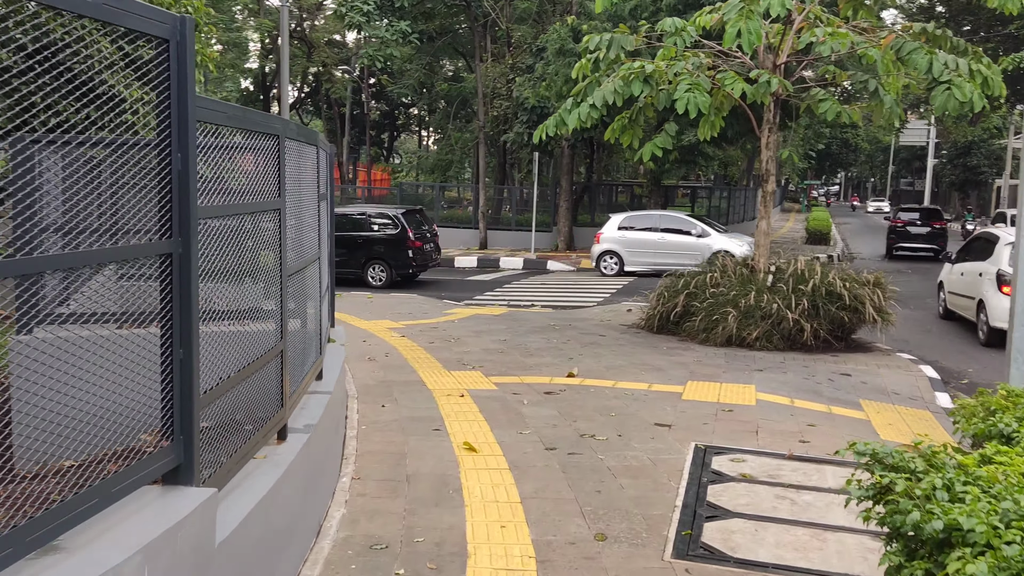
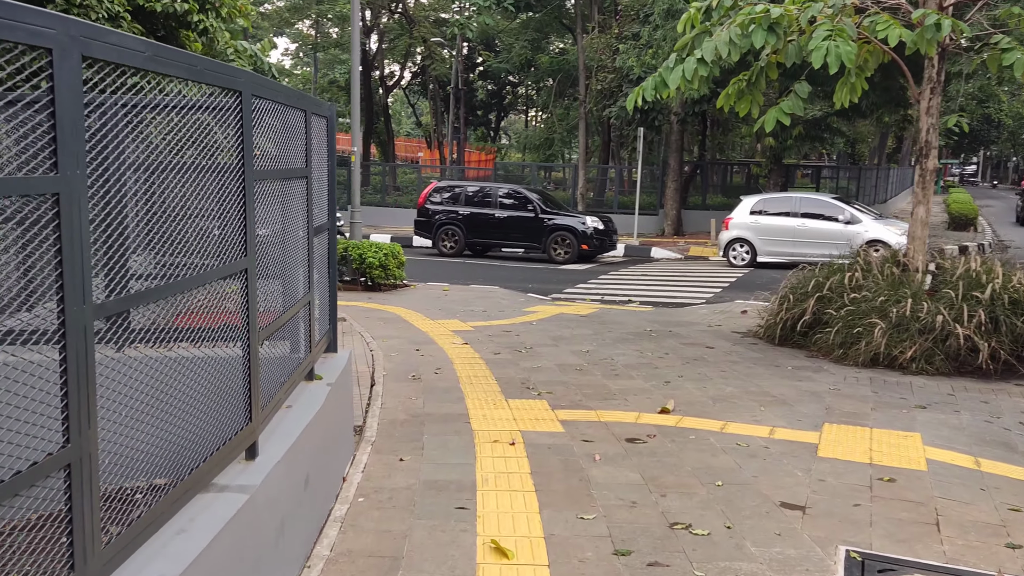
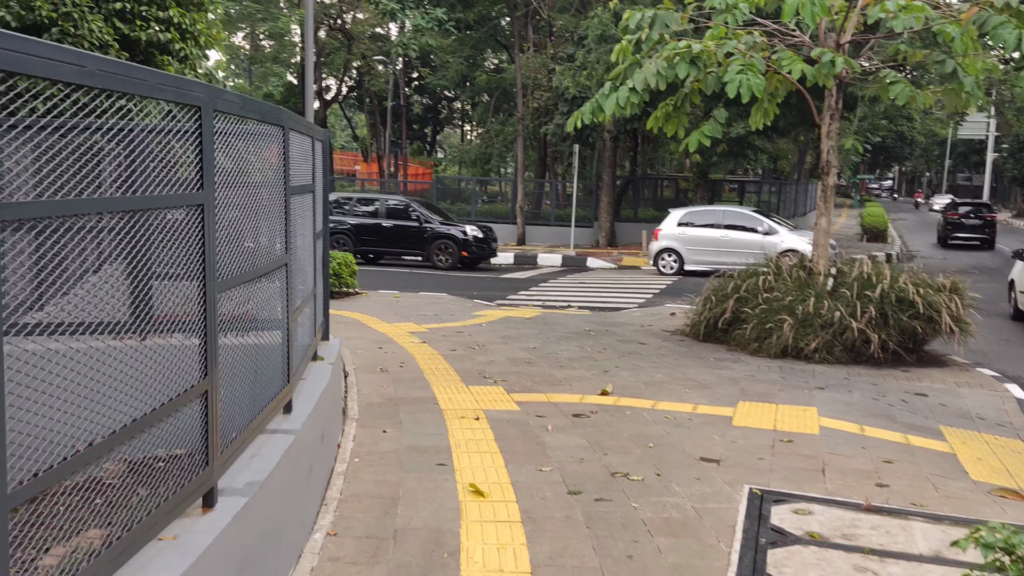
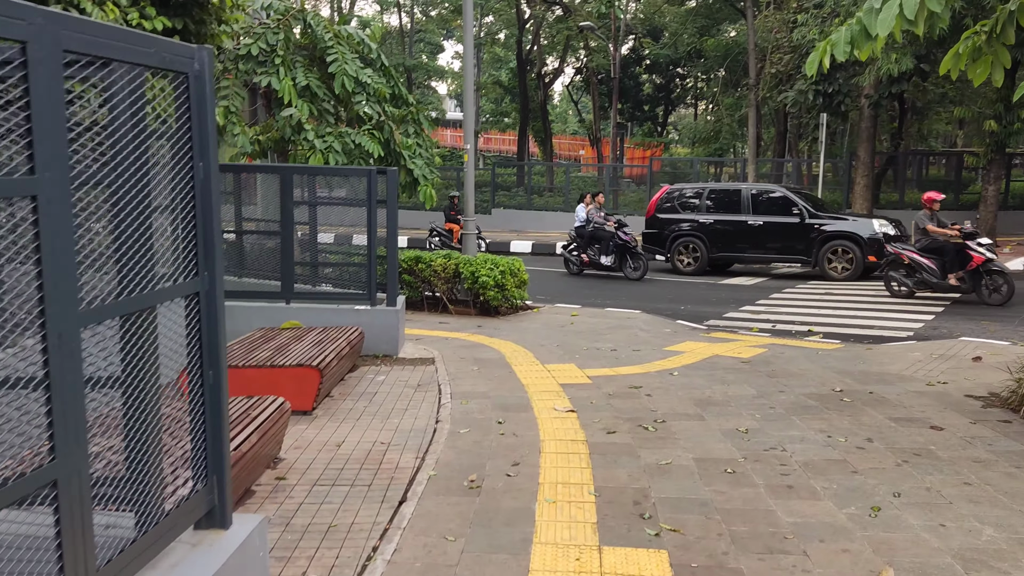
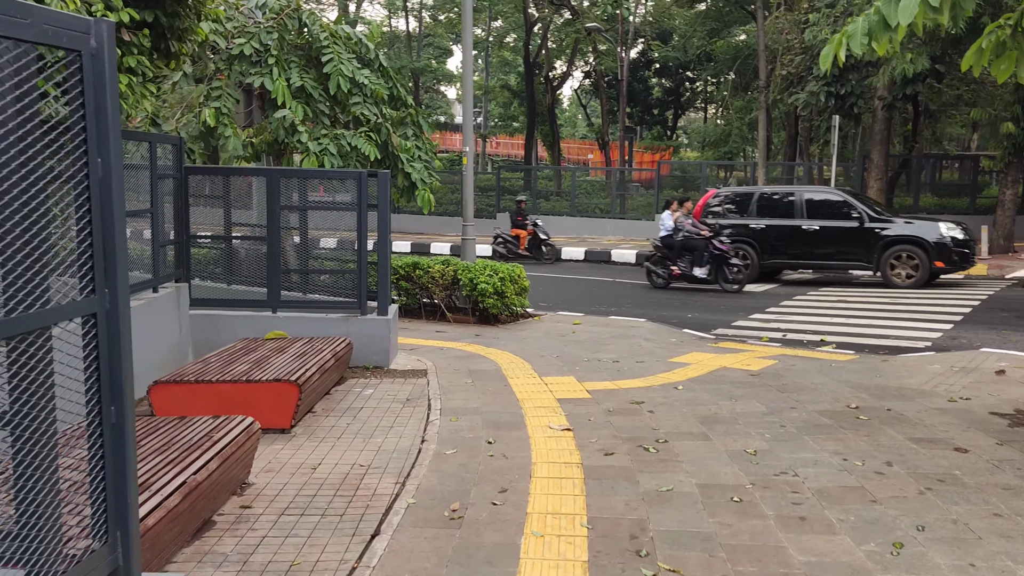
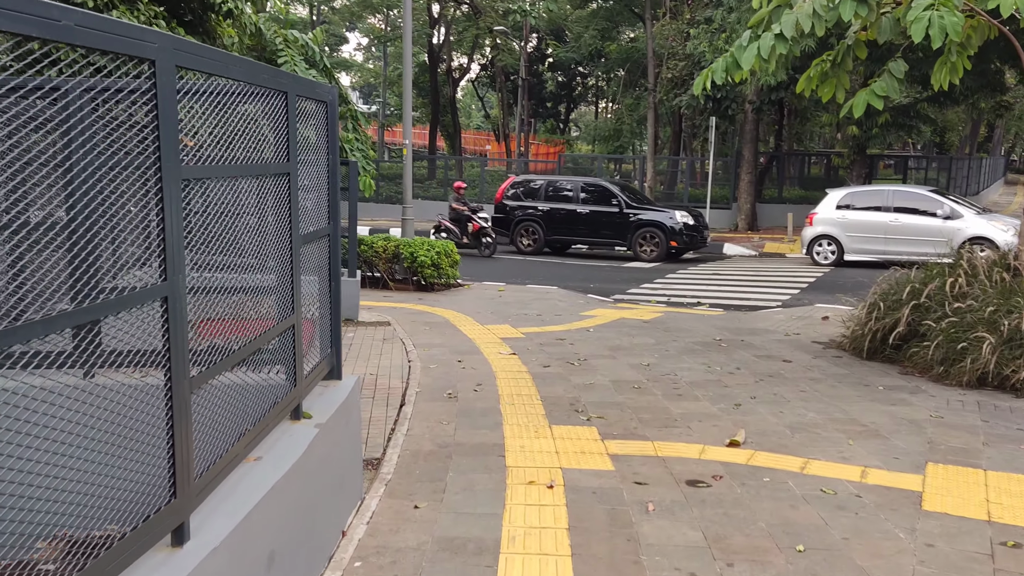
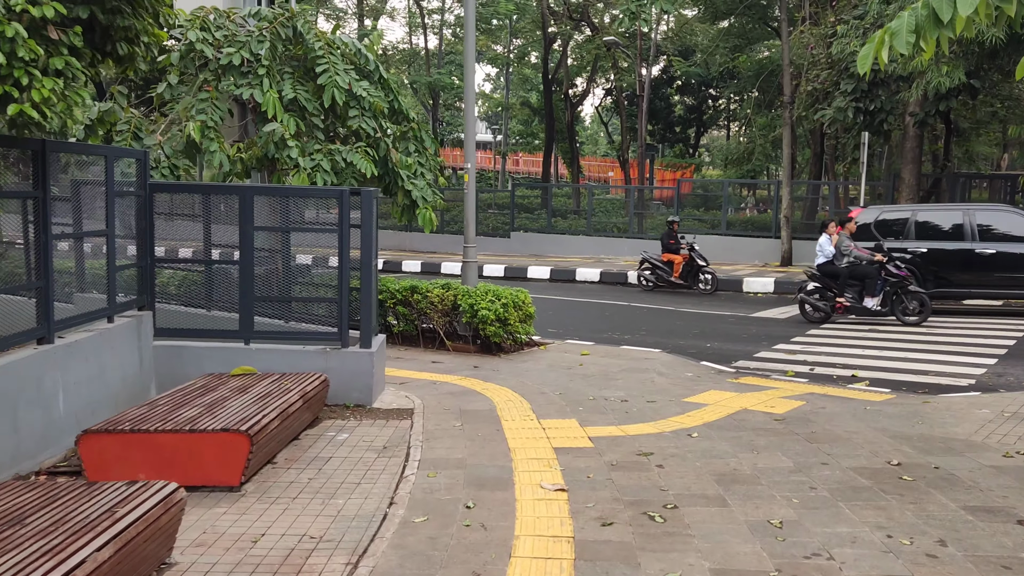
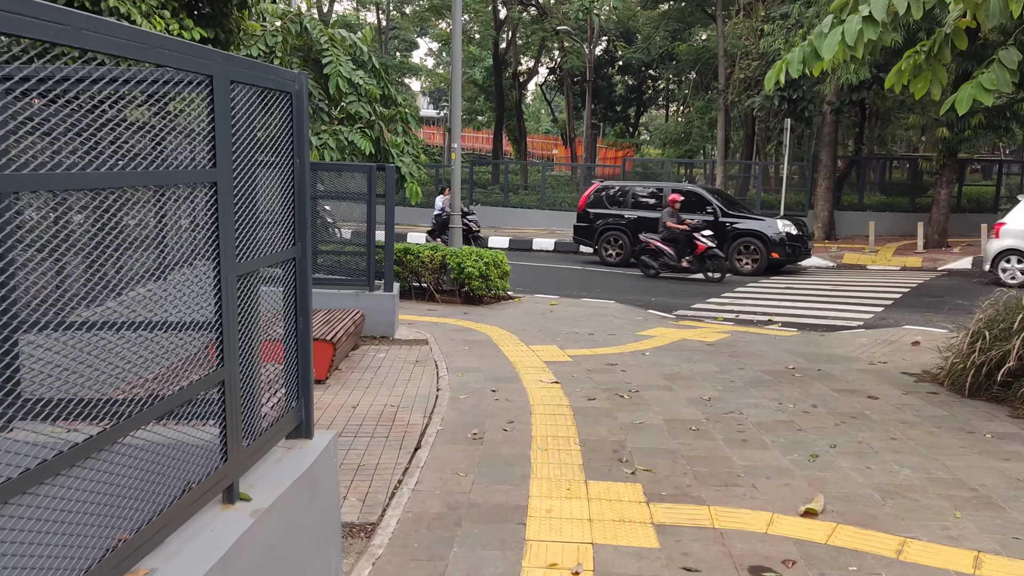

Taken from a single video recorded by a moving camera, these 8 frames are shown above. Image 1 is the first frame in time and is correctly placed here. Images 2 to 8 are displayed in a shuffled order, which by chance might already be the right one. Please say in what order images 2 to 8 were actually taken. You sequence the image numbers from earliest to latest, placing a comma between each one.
3, 2, 6, 8, 4, 5, 7
